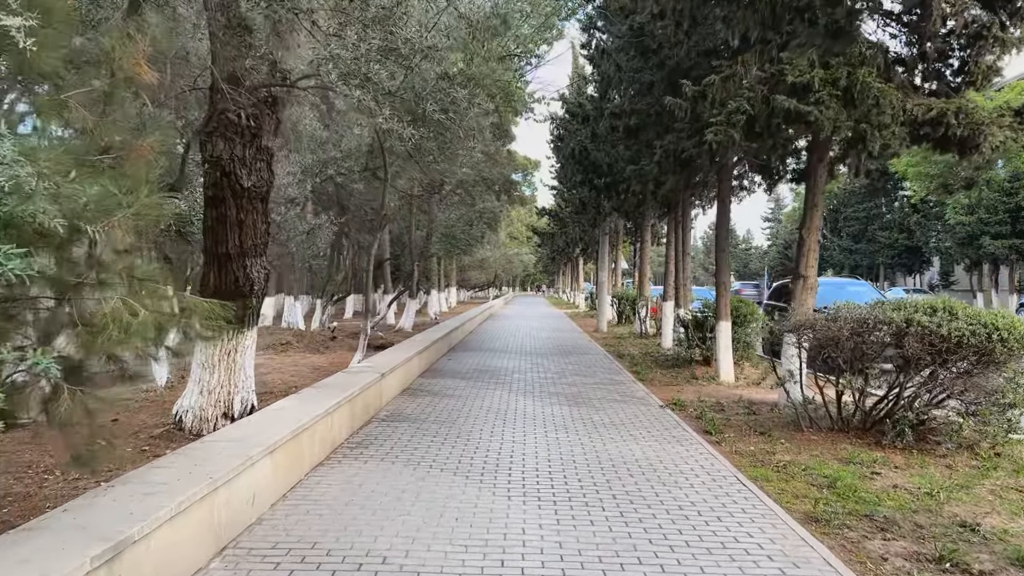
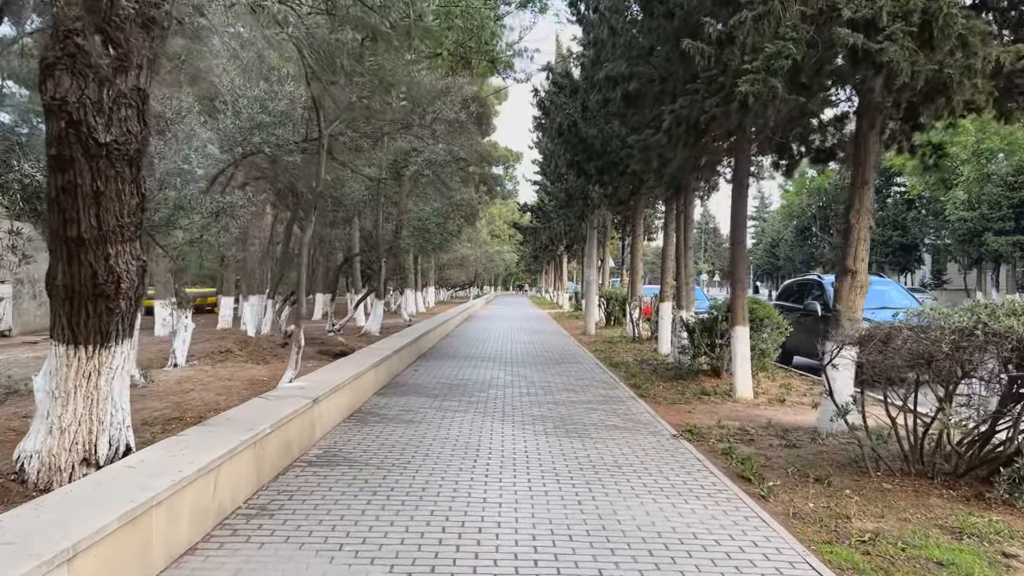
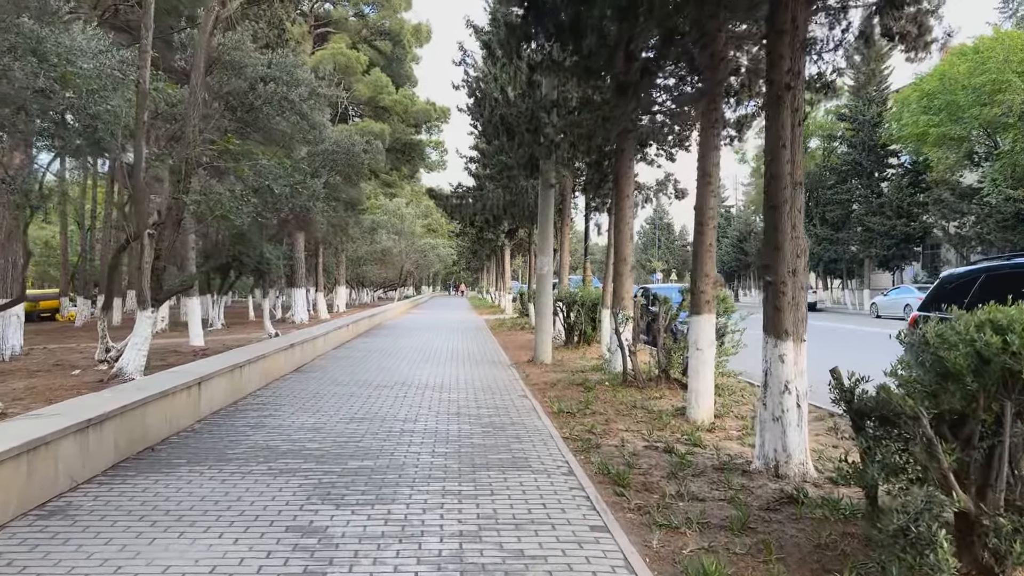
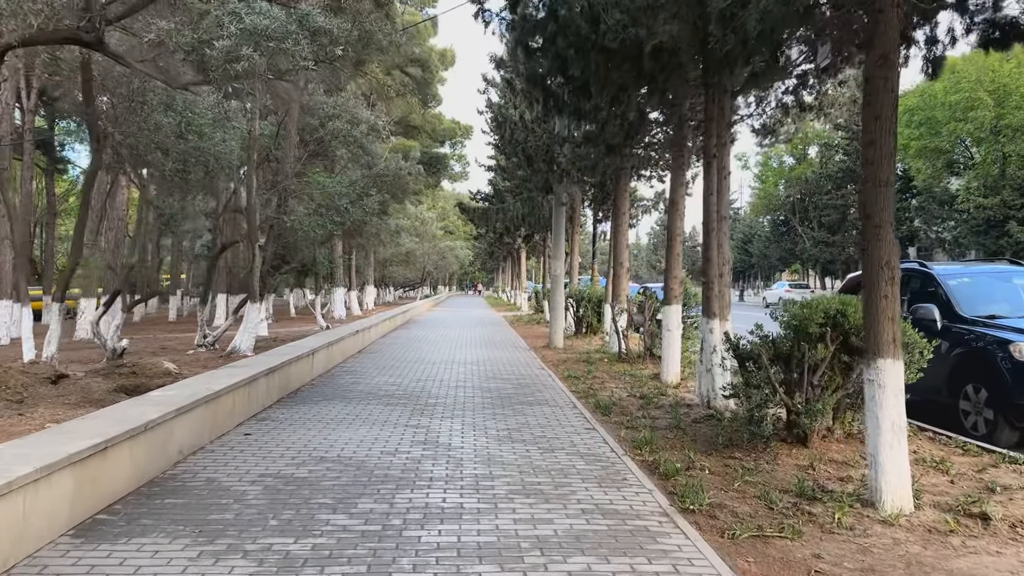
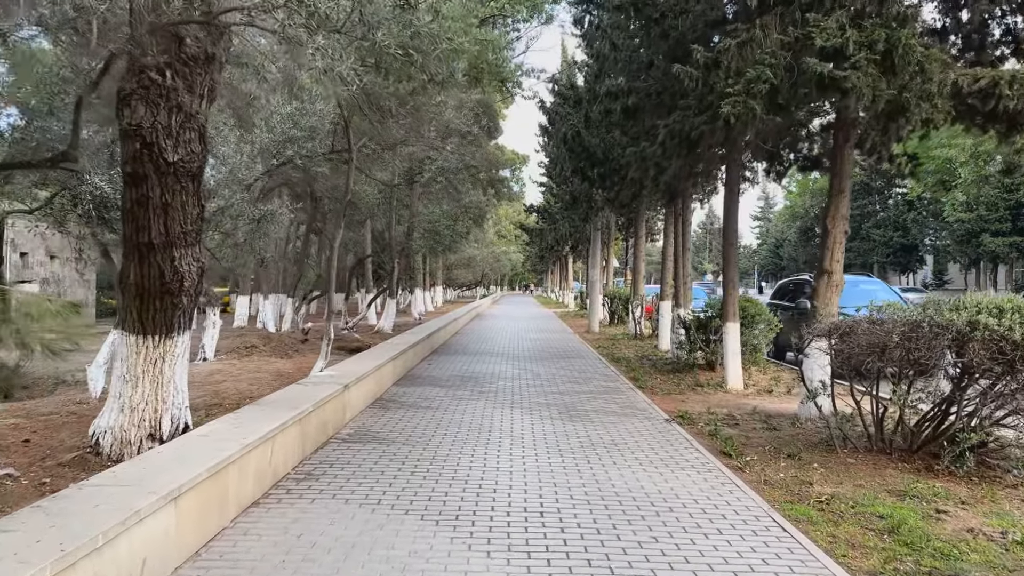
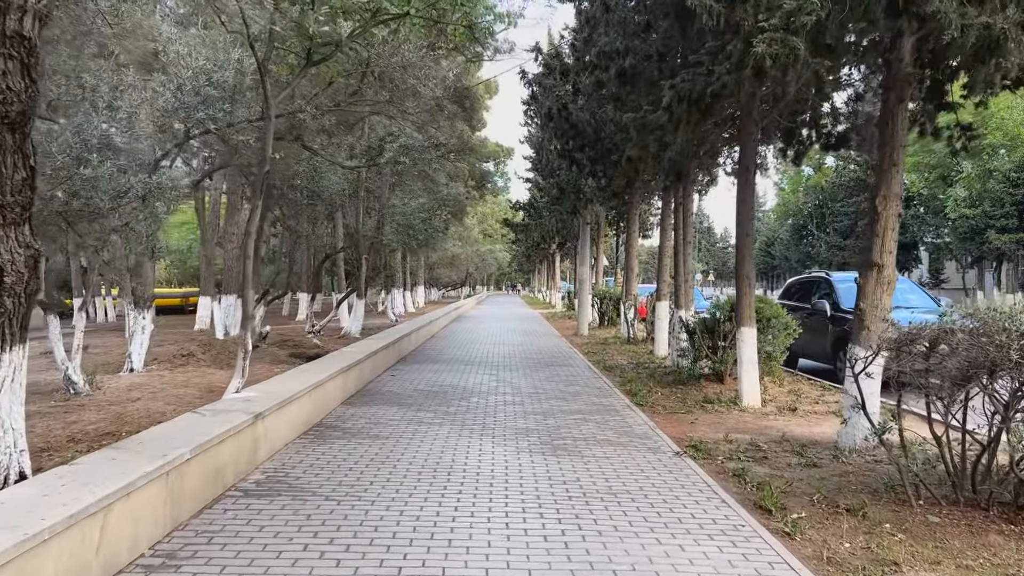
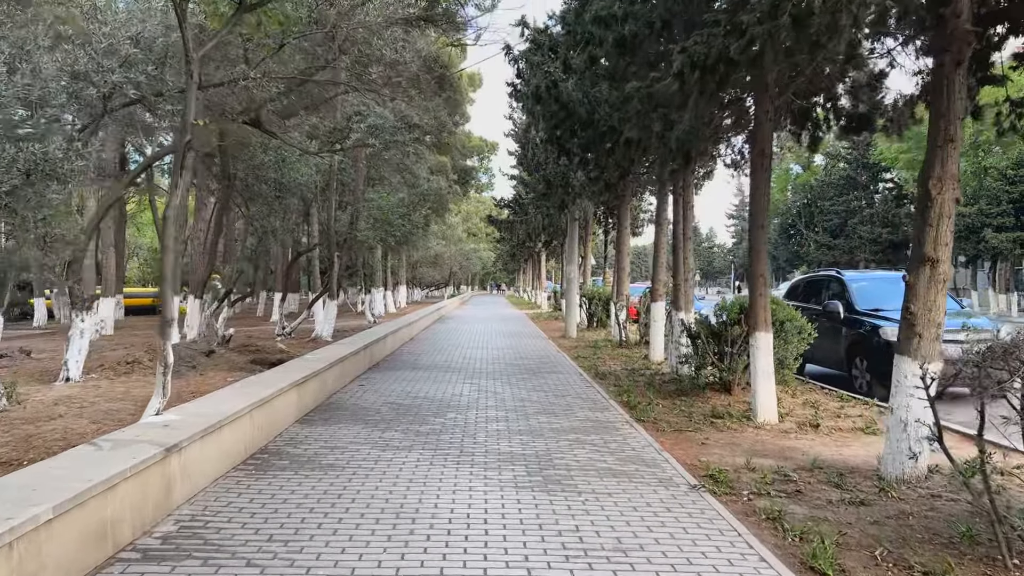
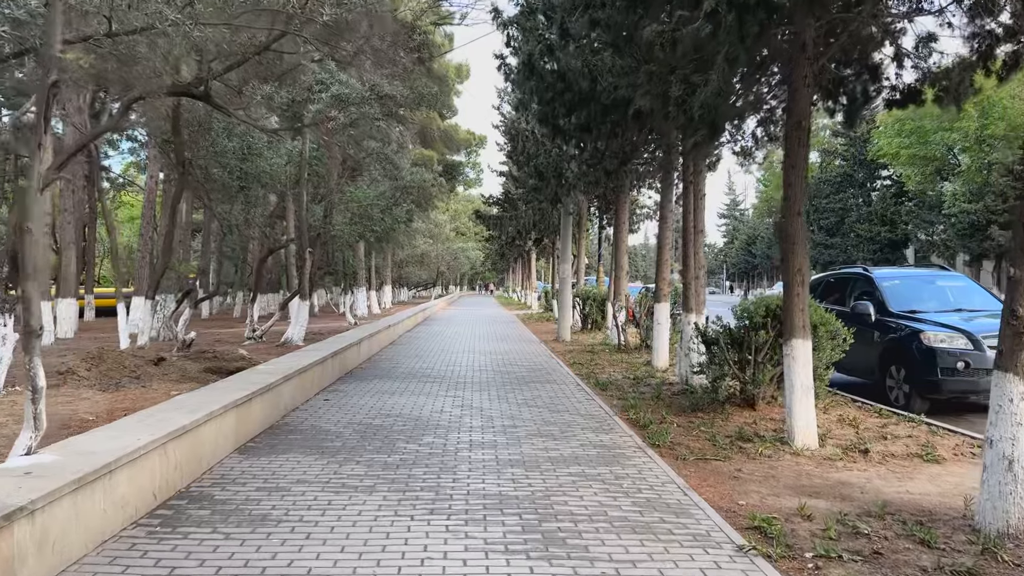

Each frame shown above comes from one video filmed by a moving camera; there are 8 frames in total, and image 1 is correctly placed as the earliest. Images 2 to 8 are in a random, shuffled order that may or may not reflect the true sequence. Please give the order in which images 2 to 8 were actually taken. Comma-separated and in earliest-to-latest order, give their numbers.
5, 2, 6, 7, 8, 4, 3
